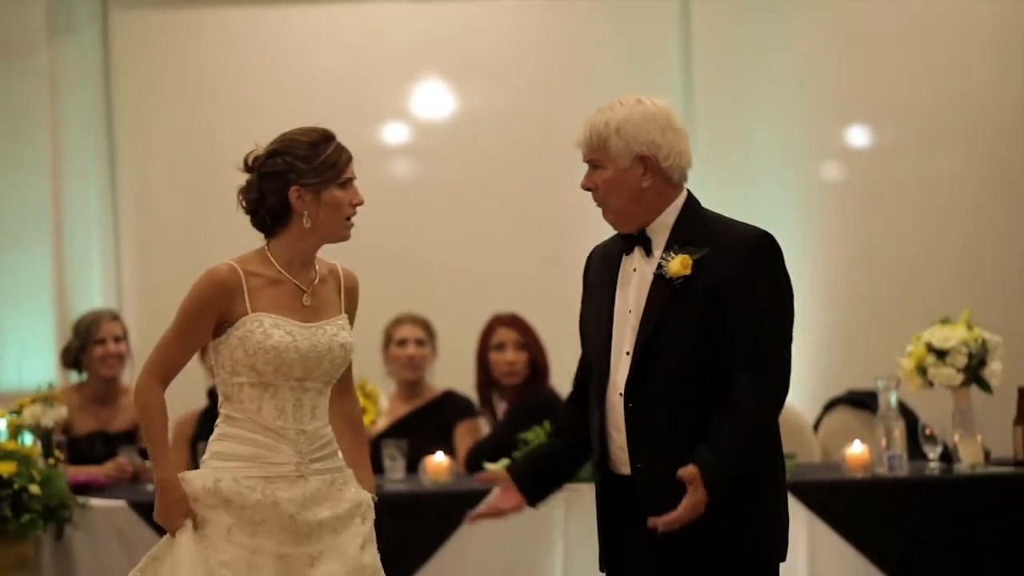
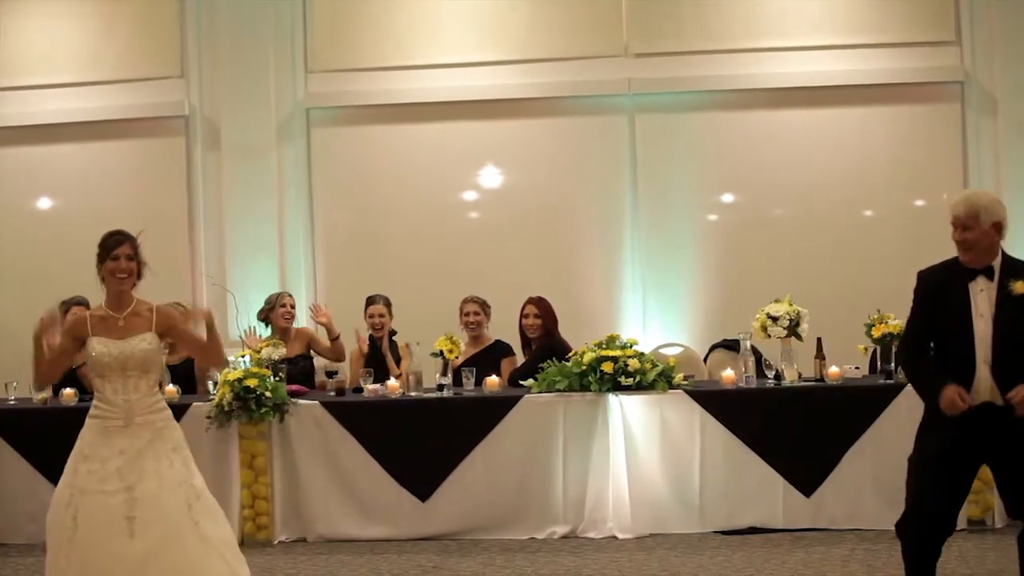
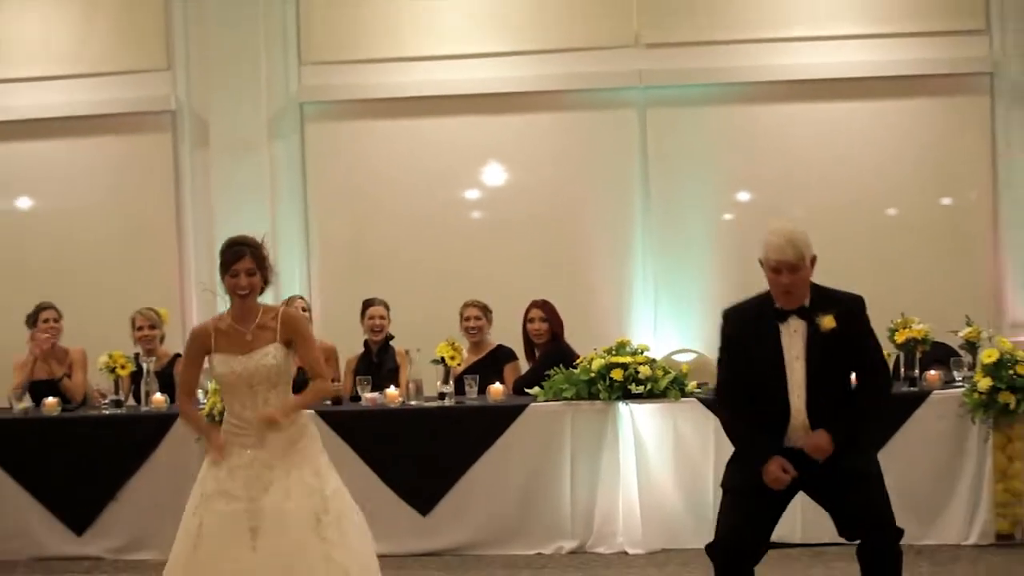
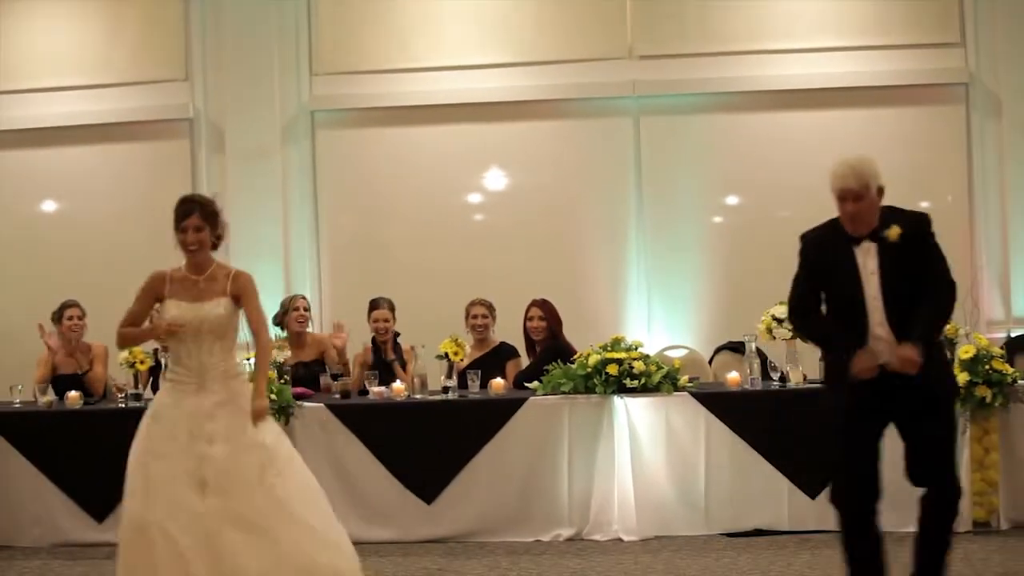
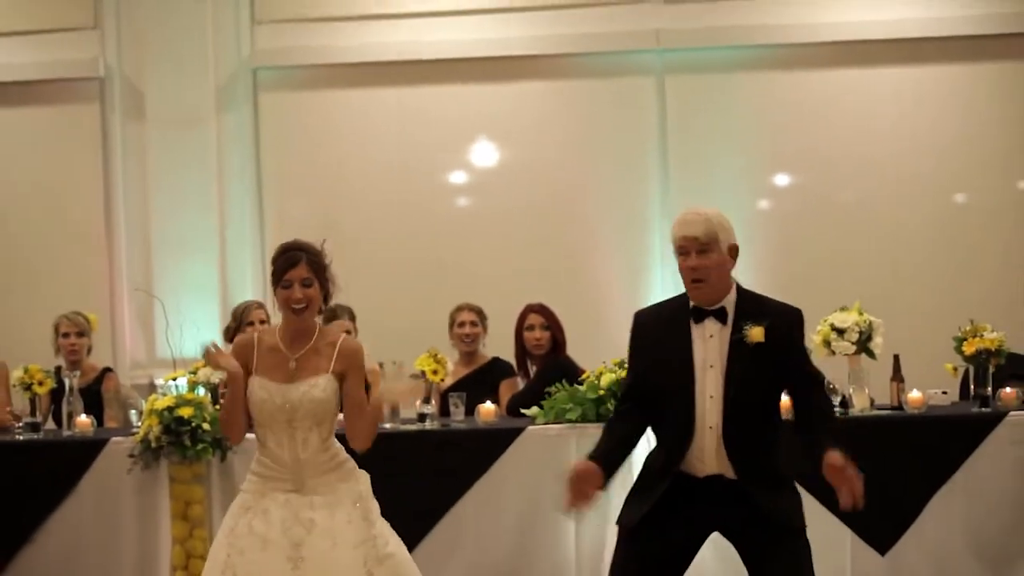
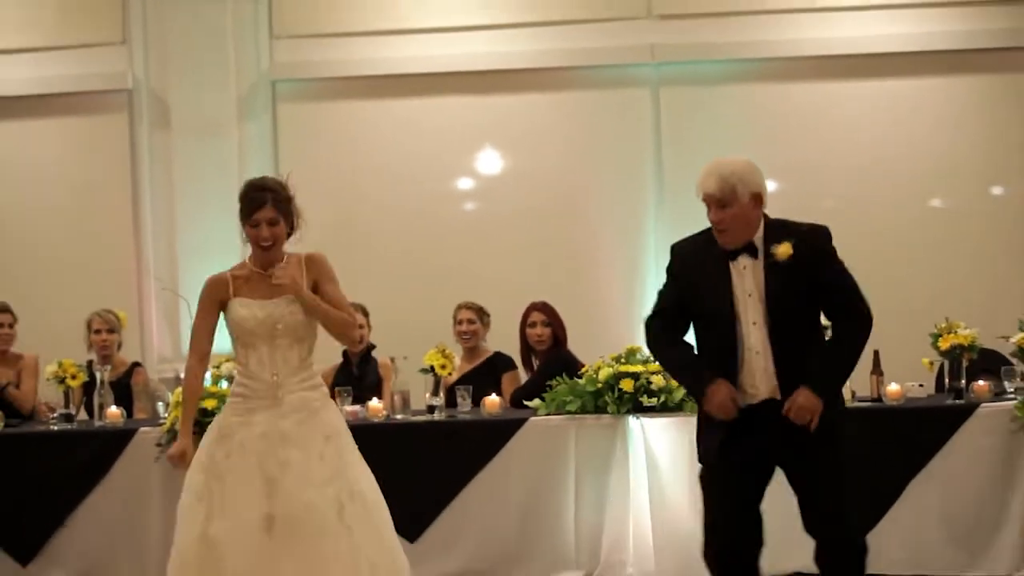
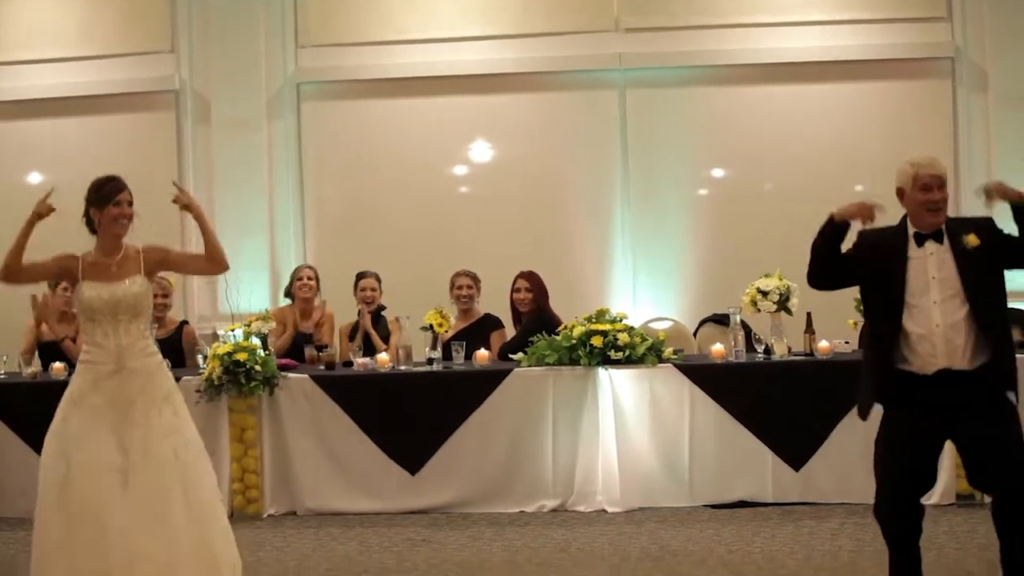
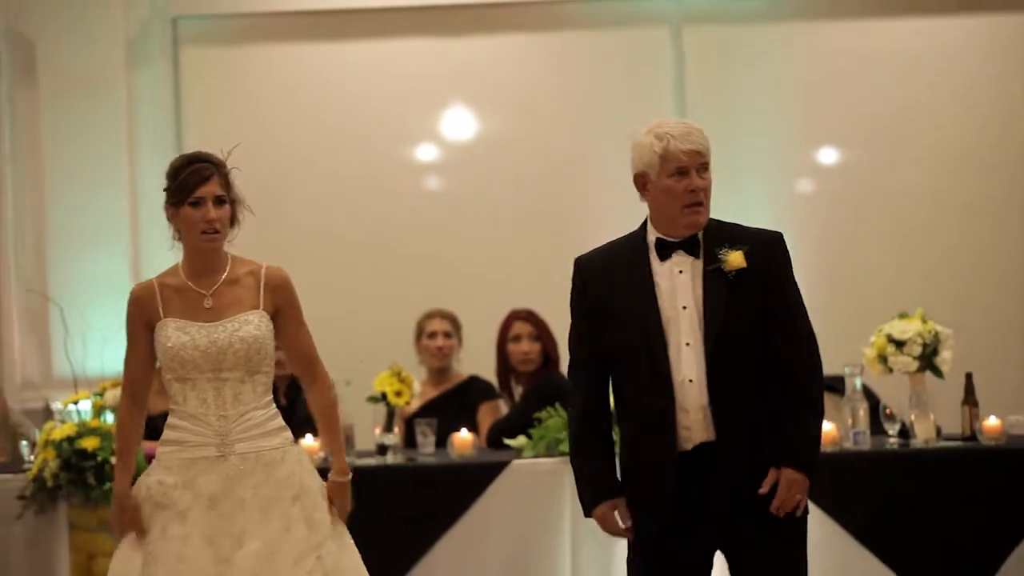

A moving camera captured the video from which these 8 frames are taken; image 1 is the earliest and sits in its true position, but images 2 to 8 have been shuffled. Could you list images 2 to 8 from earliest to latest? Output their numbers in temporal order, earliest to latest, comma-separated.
8, 5, 6, 3, 4, 2, 7
